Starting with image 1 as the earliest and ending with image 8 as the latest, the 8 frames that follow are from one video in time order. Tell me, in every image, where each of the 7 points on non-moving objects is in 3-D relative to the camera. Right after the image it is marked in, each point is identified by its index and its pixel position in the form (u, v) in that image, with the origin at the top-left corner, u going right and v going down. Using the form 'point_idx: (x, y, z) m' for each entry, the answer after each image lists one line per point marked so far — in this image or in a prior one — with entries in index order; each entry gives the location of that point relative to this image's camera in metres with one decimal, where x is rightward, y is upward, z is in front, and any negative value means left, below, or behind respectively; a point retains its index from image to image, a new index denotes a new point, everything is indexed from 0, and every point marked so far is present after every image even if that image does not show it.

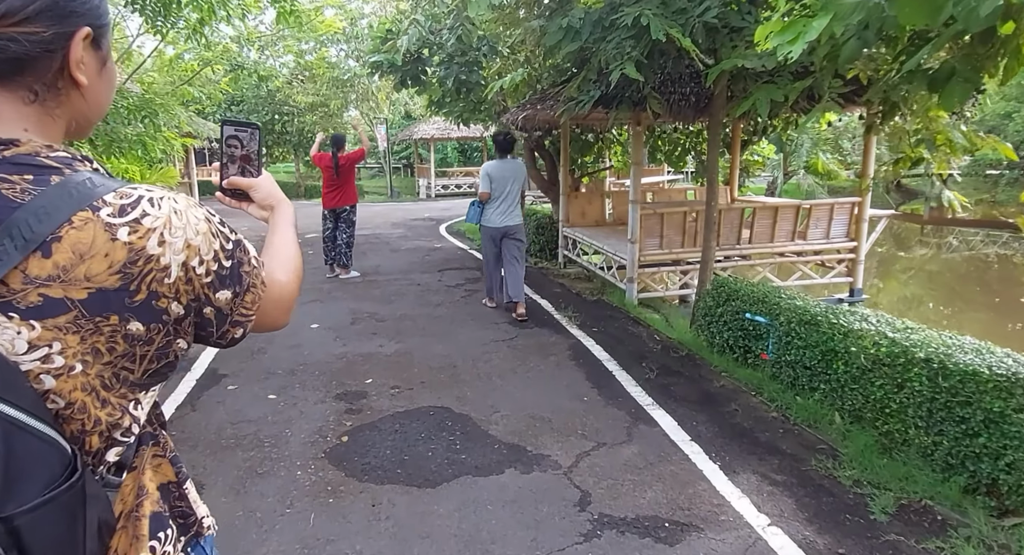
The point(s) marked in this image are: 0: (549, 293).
0: (+0.4, -0.2, +7.5) m
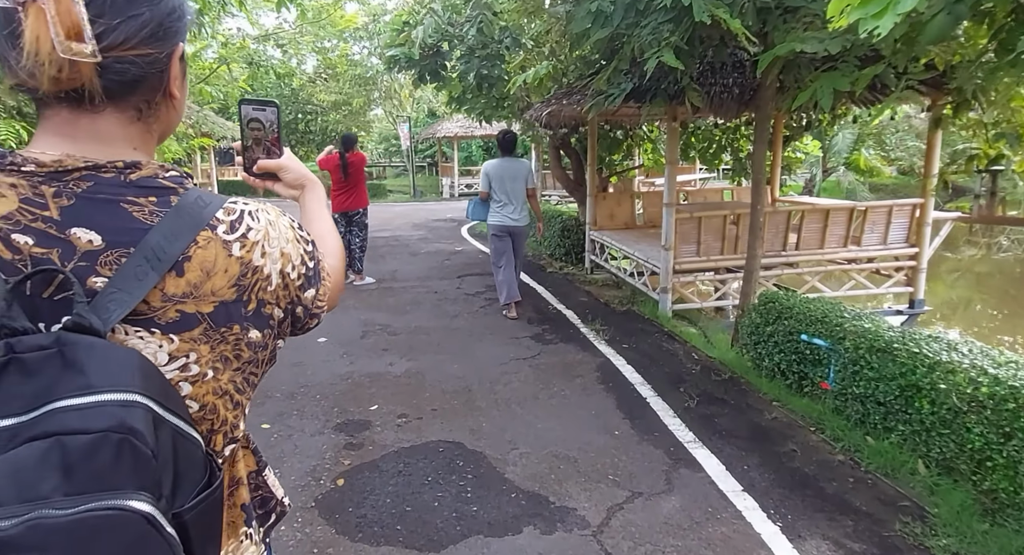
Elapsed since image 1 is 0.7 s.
0: (+0.7, -0.3, +7.0) m
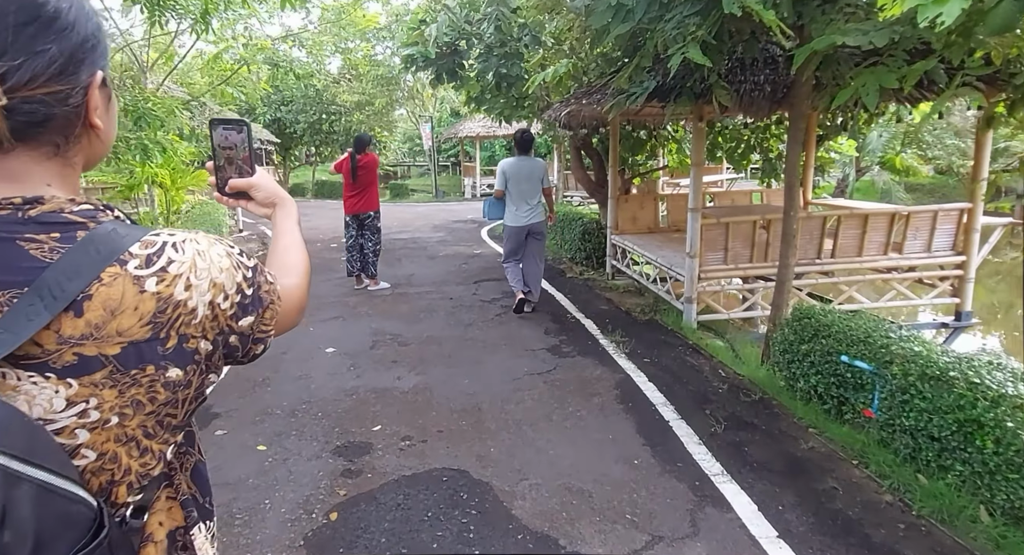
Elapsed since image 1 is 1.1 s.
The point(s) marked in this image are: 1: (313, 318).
0: (+0.9, -0.4, +6.7) m
1: (-2.0, -0.4, +6.5) m
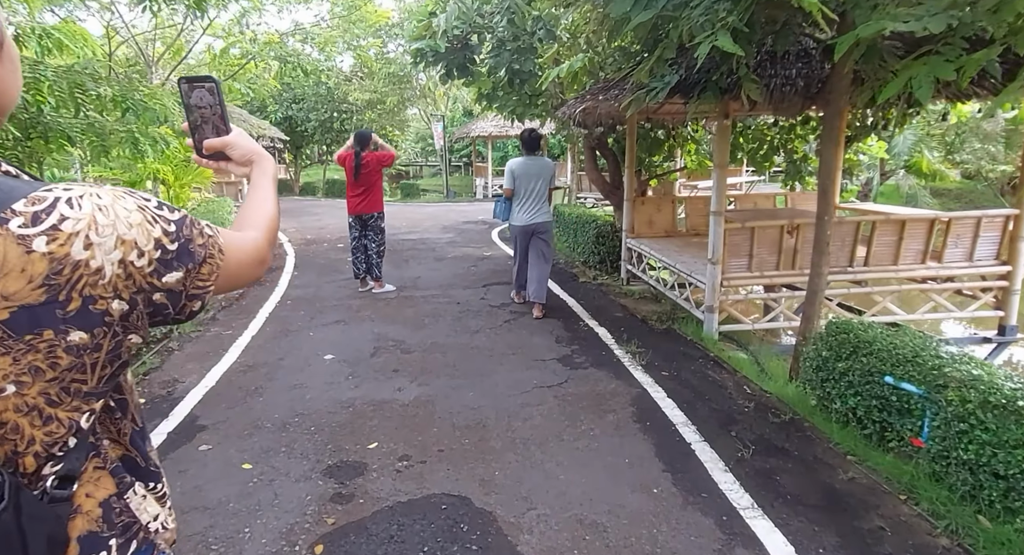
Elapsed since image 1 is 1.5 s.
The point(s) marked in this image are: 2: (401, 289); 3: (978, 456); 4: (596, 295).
0: (+1.0, -0.4, +6.3) m
1: (-1.9, -0.4, +6.2) m
2: (-1.3, -0.1, +7.6) m
3: (+1.9, -0.7, +2.6) m
4: (+1.0, -0.2, +7.4) m
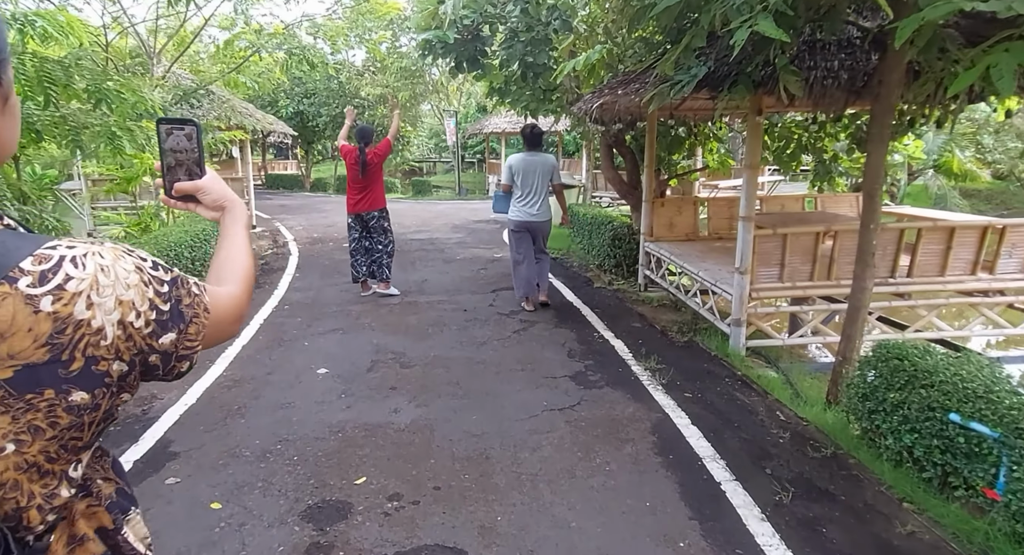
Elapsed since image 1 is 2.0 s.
0: (+1.0, -0.5, +5.9) m
1: (-1.8, -0.5, +5.9) m
2: (-1.2, -0.2, +7.3) m
3: (+1.9, -0.8, +2.1) m
4: (+1.1, -0.3, +6.9) m
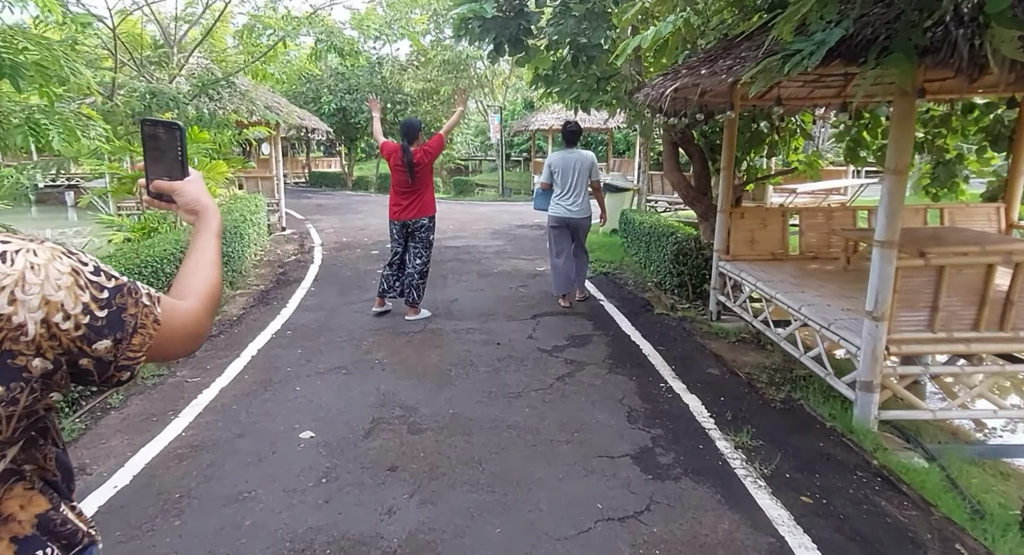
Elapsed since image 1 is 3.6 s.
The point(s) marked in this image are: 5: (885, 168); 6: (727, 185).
0: (+1.4, -0.7, +4.6) m
1: (-1.5, -0.7, +4.8) m
2: (-0.8, -0.4, +6.1) m
3: (+1.9, -1.1, +0.8) m
4: (+1.5, -0.5, +5.6) m
5: (+1.9, +0.6, +3.3) m
6: (+2.0, +0.9, +6.0) m
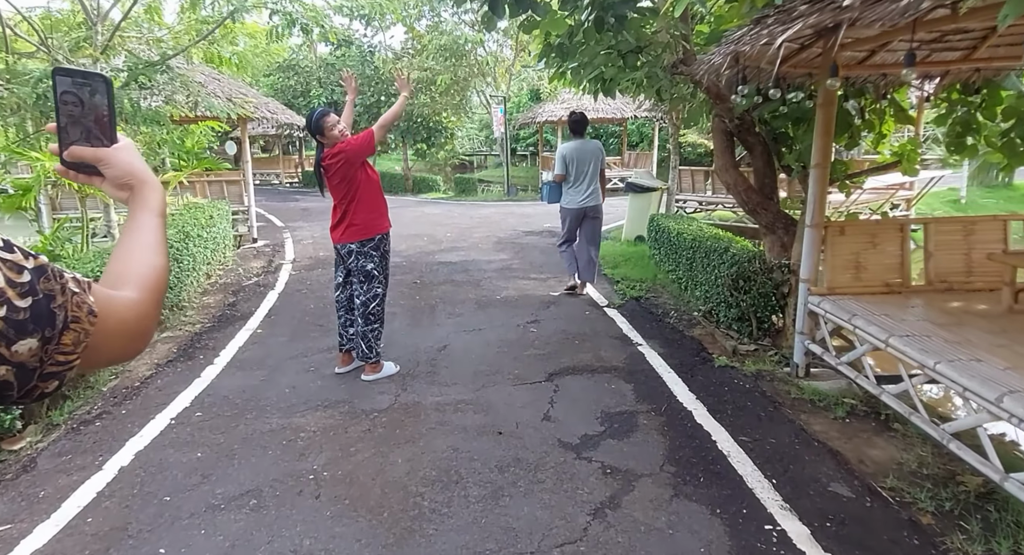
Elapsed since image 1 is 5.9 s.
0: (+1.4, -1.0, +2.9) m
1: (-1.5, -1.0, +3.1) m
2: (-0.7, -0.7, +4.4) m
3: (+1.9, -1.4, -1.0) m
4: (+1.5, -0.8, +3.9) m
5: (+1.9, +0.3, +1.5) m
6: (+2.1, +0.6, +4.3) m
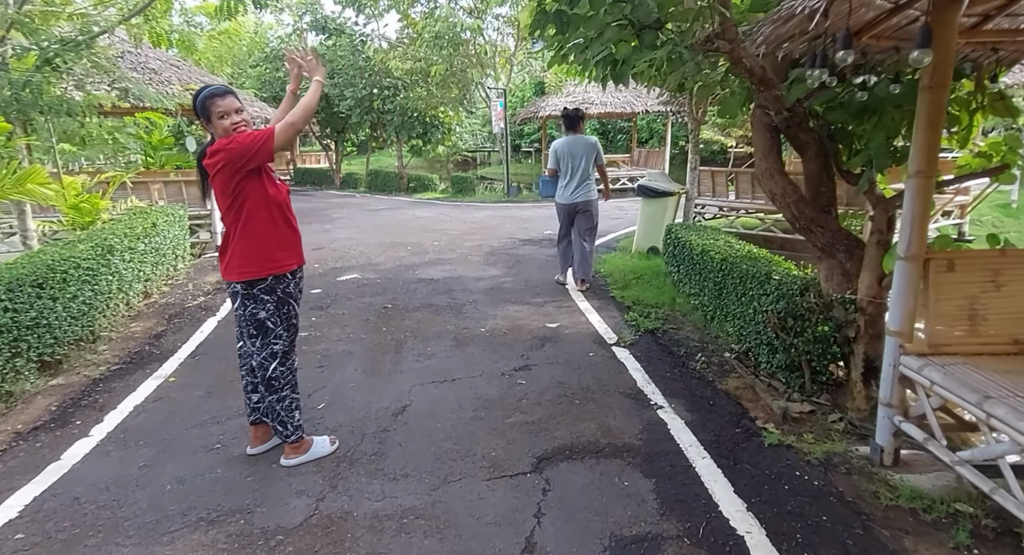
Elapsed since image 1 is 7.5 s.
0: (+1.3, -1.3, +1.6) m
1: (-1.6, -1.2, +1.8) m
2: (-0.9, -0.9, +3.2) m
3: (+1.8, -1.7, -2.2) m
4: (+1.4, -1.1, +2.6) m
5: (+1.8, 0.0, +0.3) m
6: (+1.9, +0.3, +3.0) m
